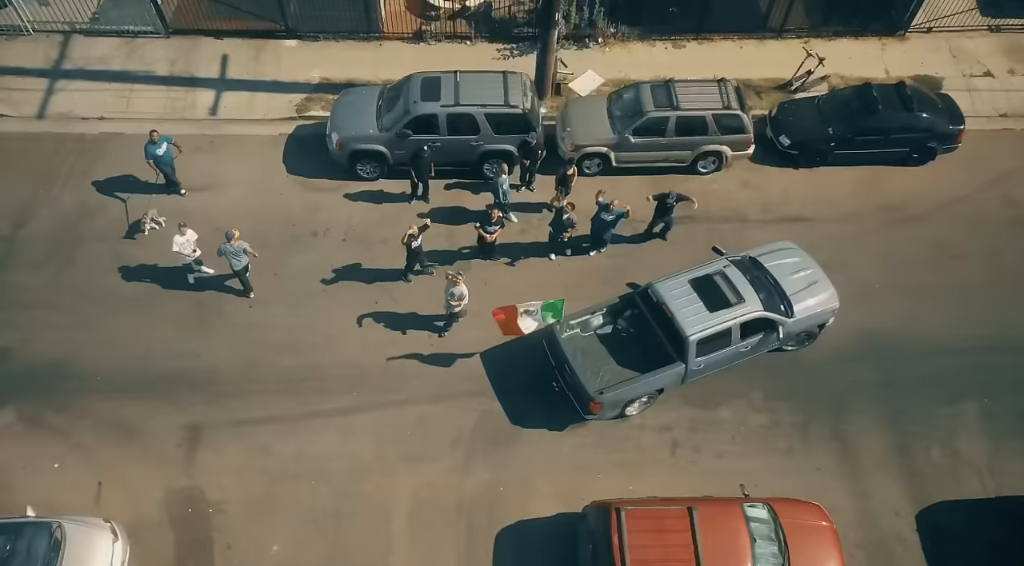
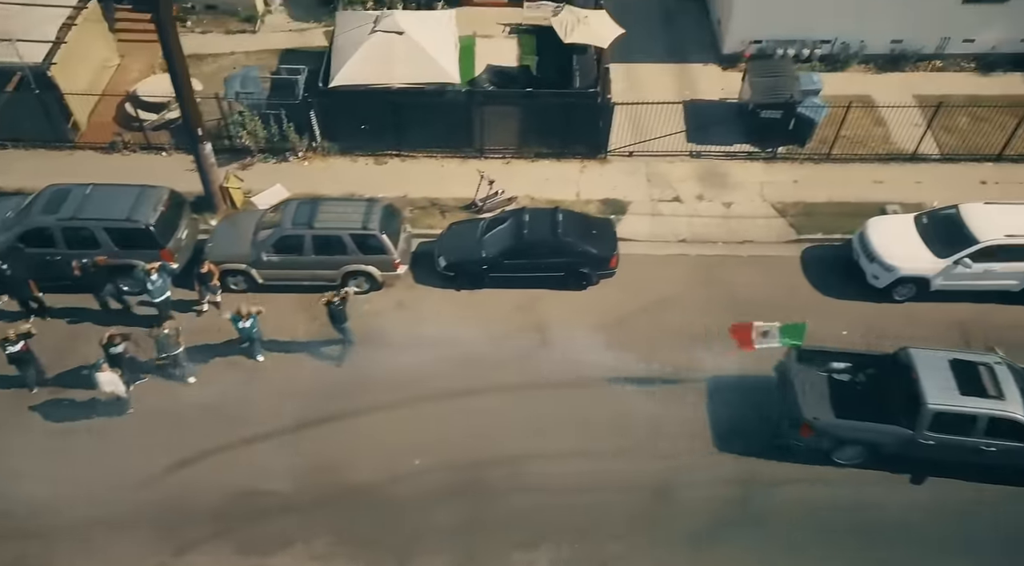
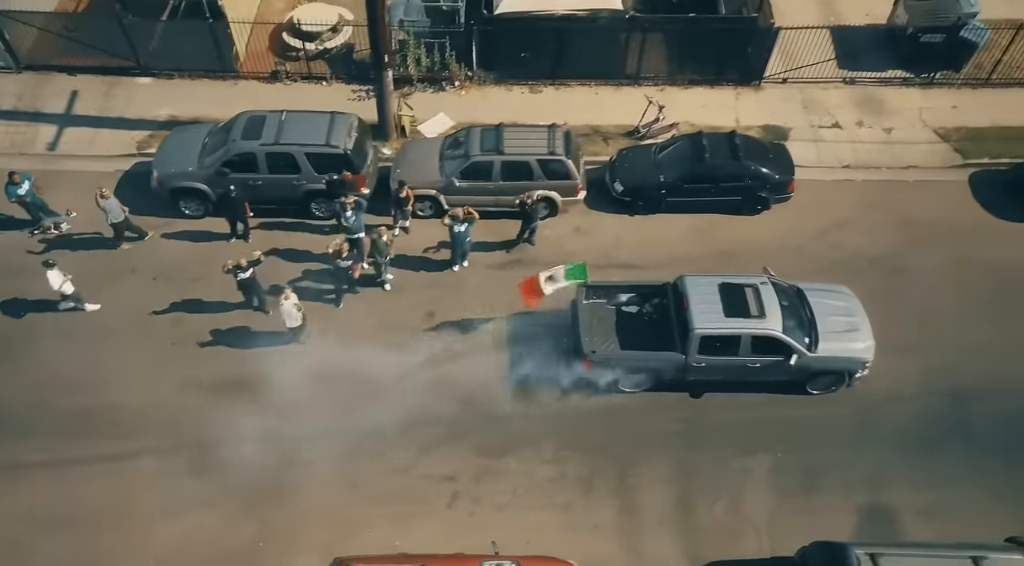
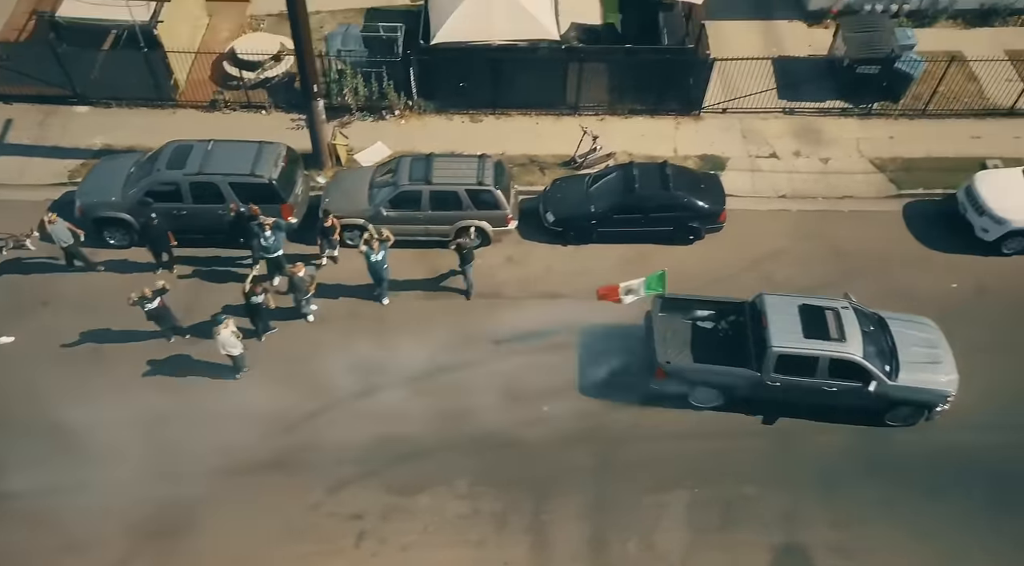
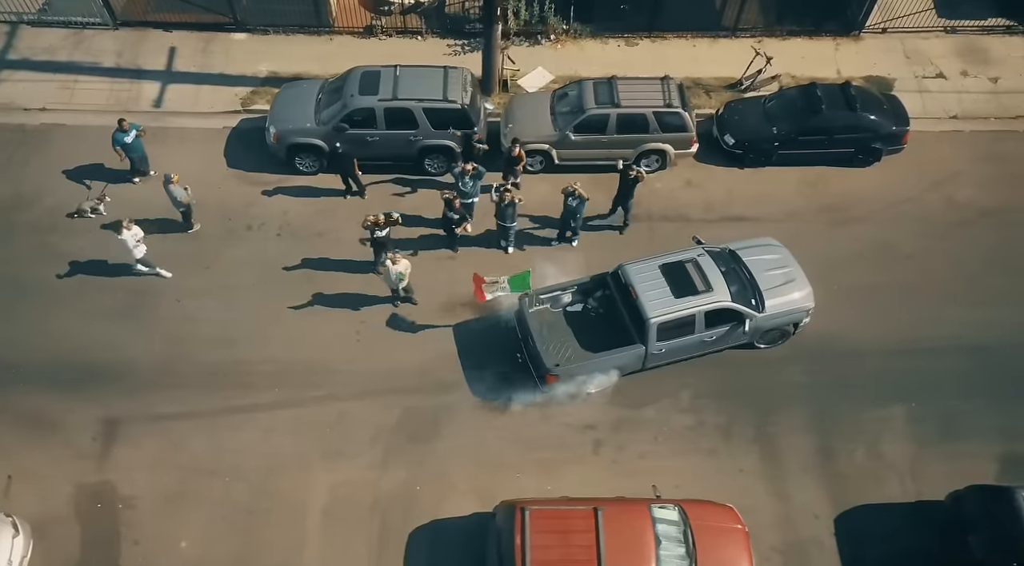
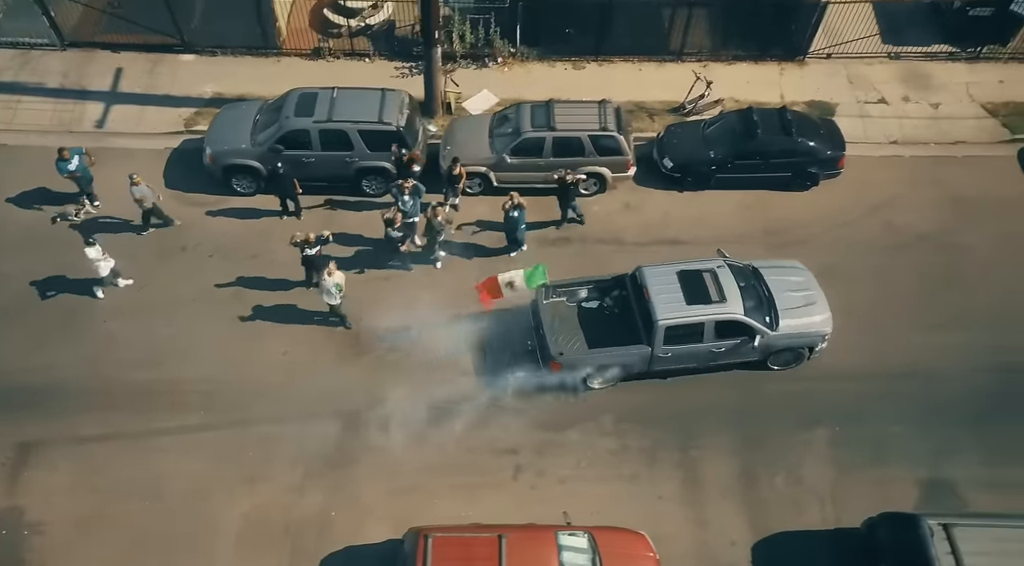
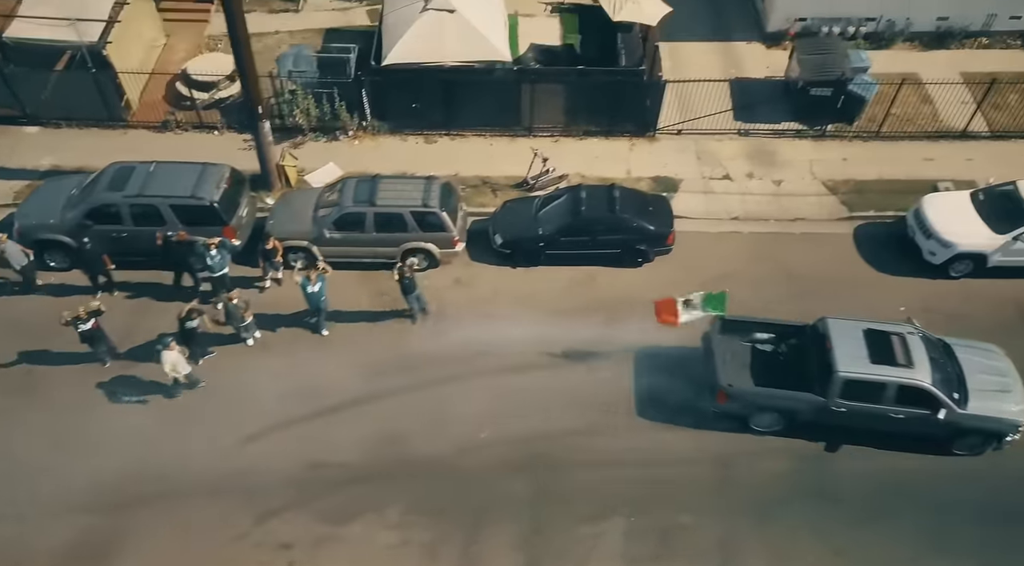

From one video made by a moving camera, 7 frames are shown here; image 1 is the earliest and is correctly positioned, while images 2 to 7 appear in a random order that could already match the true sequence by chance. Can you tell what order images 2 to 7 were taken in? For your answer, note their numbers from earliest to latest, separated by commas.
5, 6, 3, 4, 7, 2
